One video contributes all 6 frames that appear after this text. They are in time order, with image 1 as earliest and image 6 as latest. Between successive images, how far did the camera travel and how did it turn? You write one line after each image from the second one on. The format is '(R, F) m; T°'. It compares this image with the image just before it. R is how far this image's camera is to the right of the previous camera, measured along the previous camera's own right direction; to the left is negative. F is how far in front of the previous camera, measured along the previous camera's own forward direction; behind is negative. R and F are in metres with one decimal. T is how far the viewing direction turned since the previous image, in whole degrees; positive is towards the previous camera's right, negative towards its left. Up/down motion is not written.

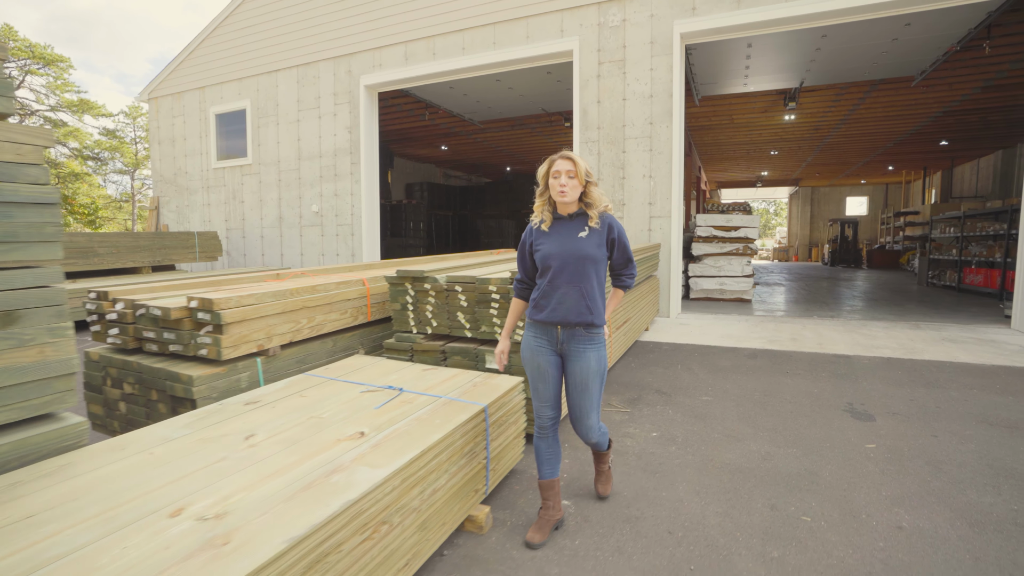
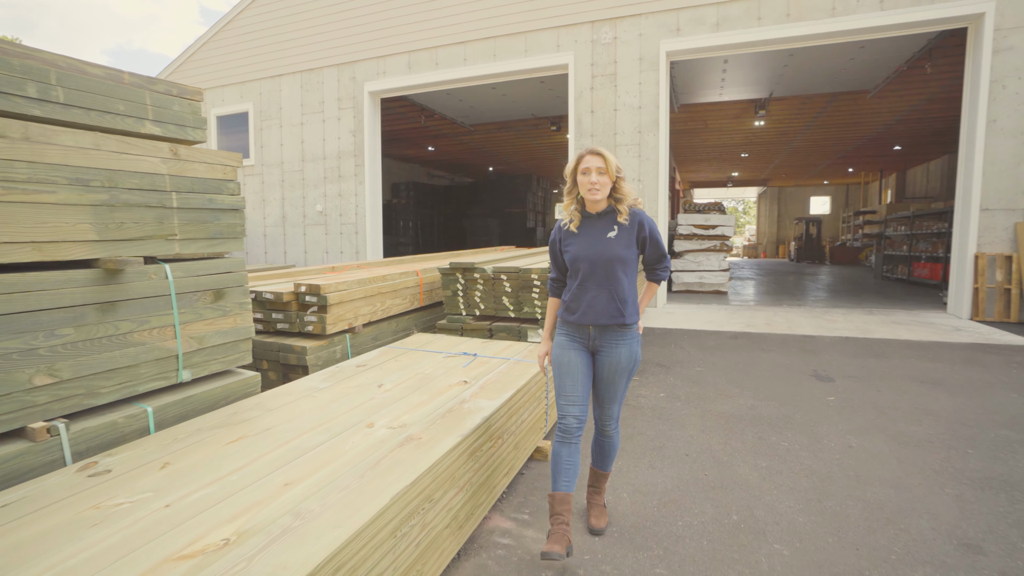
(-0.5, -0.8) m; +3°
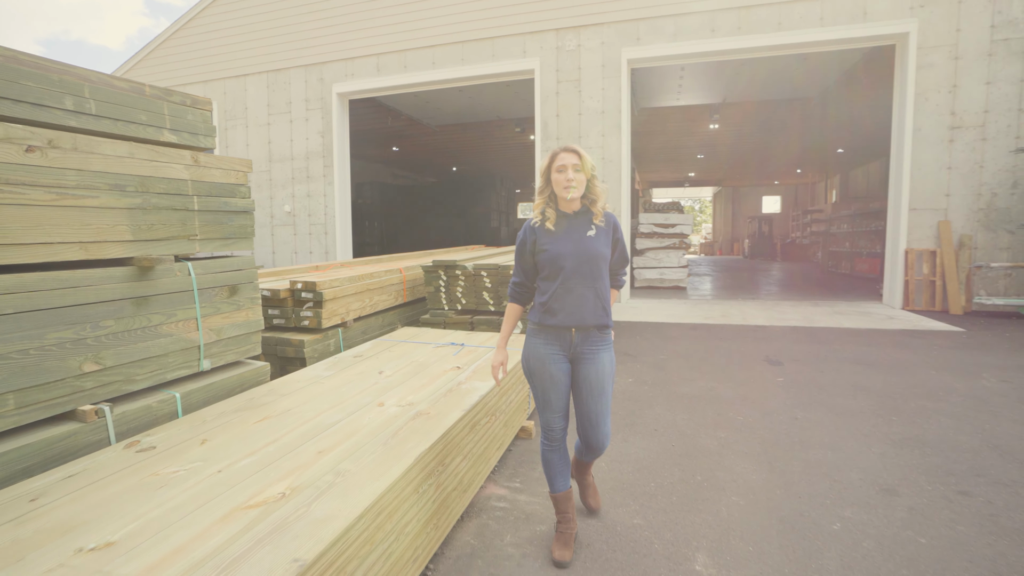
(-0.2, -0.3) m; +4°
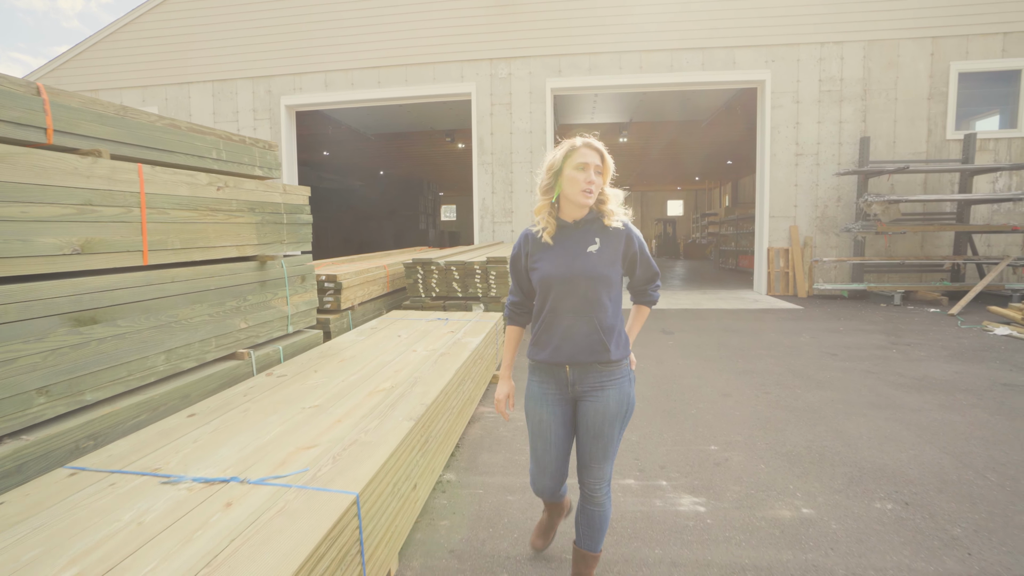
(-0.5, -1.5) m; +9°
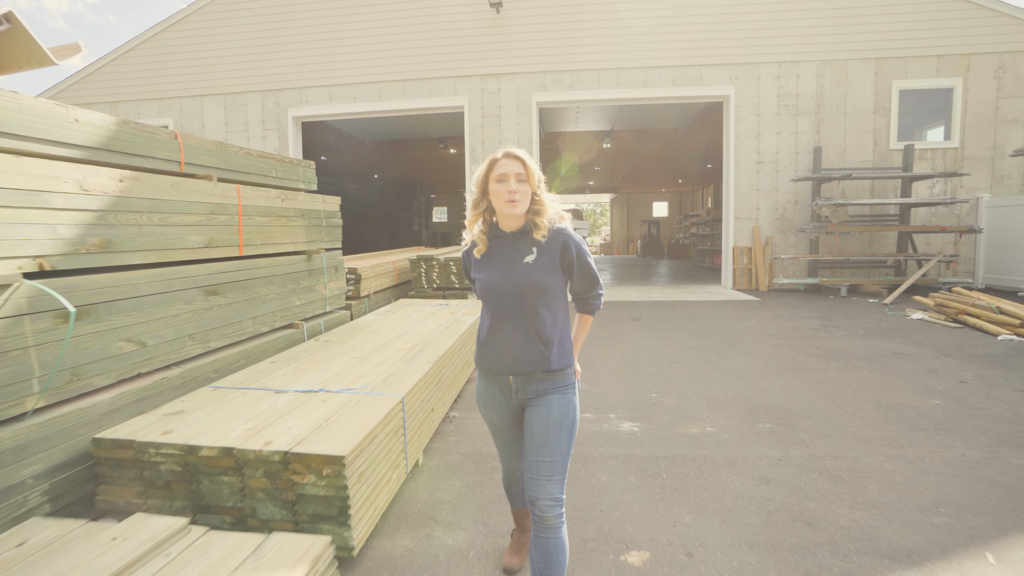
(0.0, -1.1) m; +1°
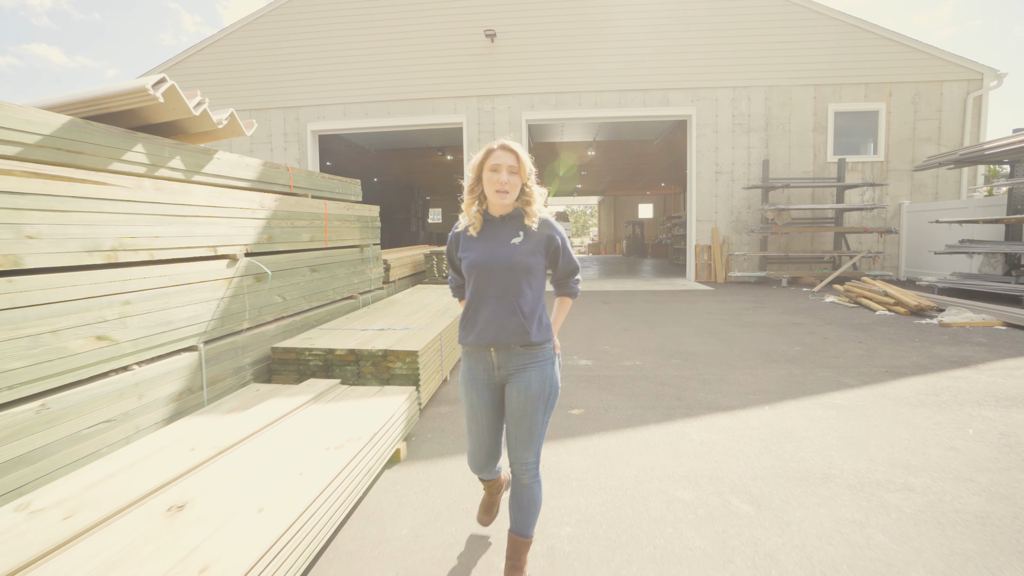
(0.0, -1.9) m; +1°
